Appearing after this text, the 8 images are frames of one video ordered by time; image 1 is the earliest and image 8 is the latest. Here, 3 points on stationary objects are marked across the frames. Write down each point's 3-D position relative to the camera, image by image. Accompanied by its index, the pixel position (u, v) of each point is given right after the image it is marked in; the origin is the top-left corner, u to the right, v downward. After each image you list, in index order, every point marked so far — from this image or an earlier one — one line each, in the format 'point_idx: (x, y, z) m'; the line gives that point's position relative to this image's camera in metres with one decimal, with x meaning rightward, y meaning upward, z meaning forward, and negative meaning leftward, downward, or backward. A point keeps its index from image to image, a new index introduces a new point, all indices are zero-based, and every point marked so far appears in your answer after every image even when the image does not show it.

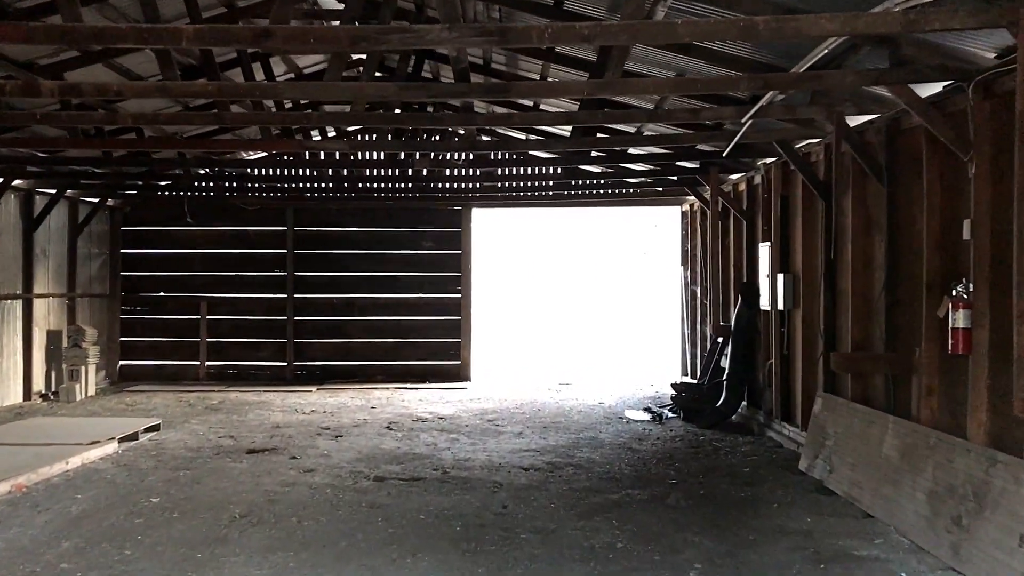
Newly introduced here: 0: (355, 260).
0: (-1.5, +0.3, +9.6) m
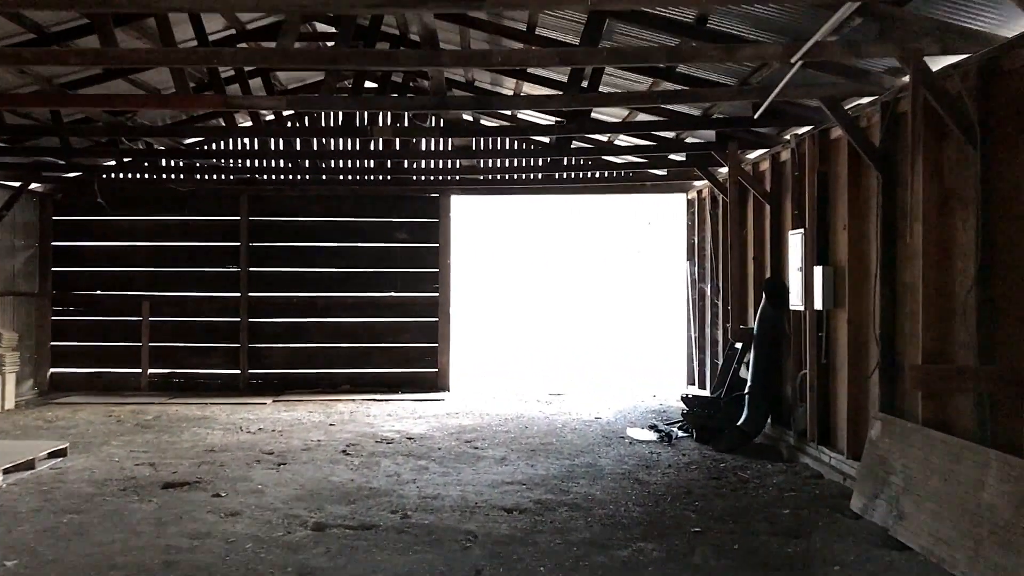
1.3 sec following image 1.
0: (-1.7, +0.3, +8.5) m
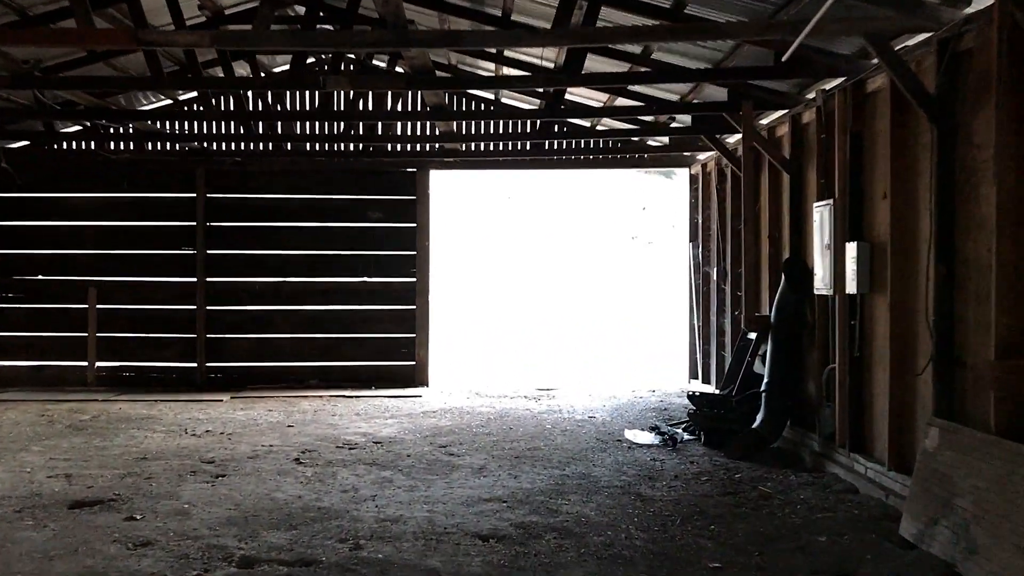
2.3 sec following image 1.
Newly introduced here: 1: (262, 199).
0: (-1.8, +0.4, +7.7) m
1: (-2.0, +0.7, +7.7) m
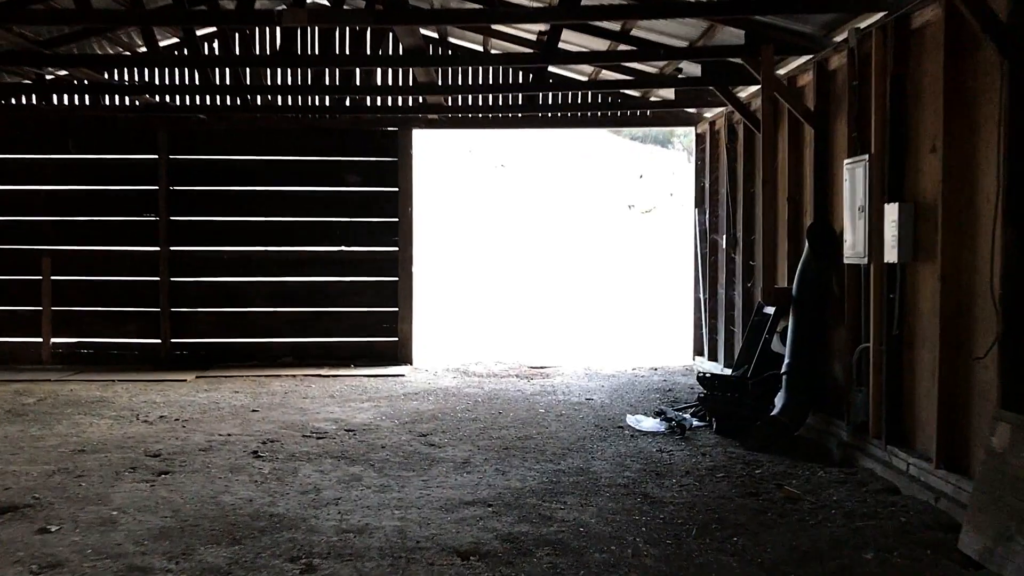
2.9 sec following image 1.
0: (-1.9, +0.6, +7.1) m
1: (-2.0, +0.9, +7.1) m
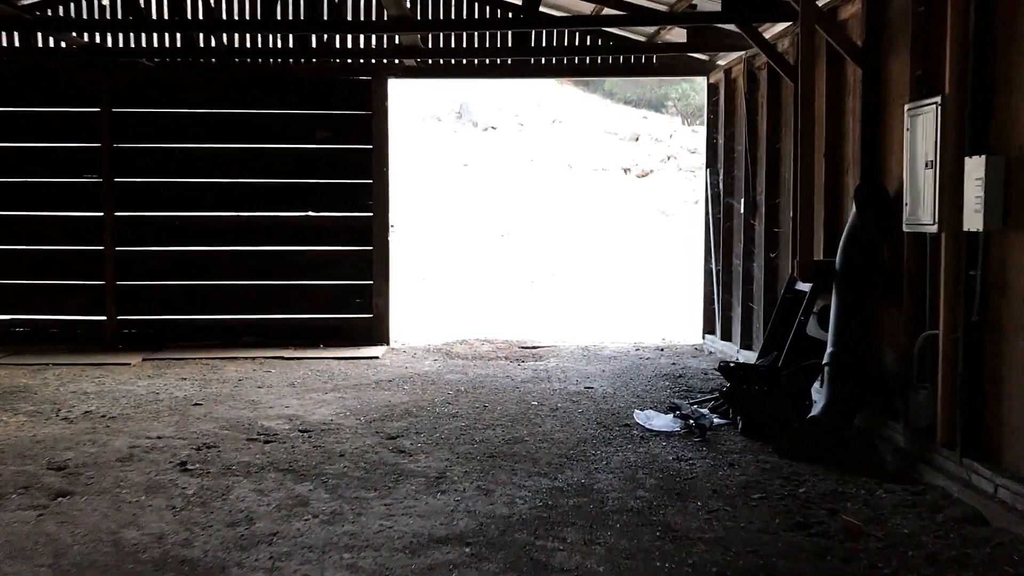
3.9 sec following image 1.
0: (-1.9, +0.8, +6.3) m
1: (-2.1, +1.1, +6.3) m
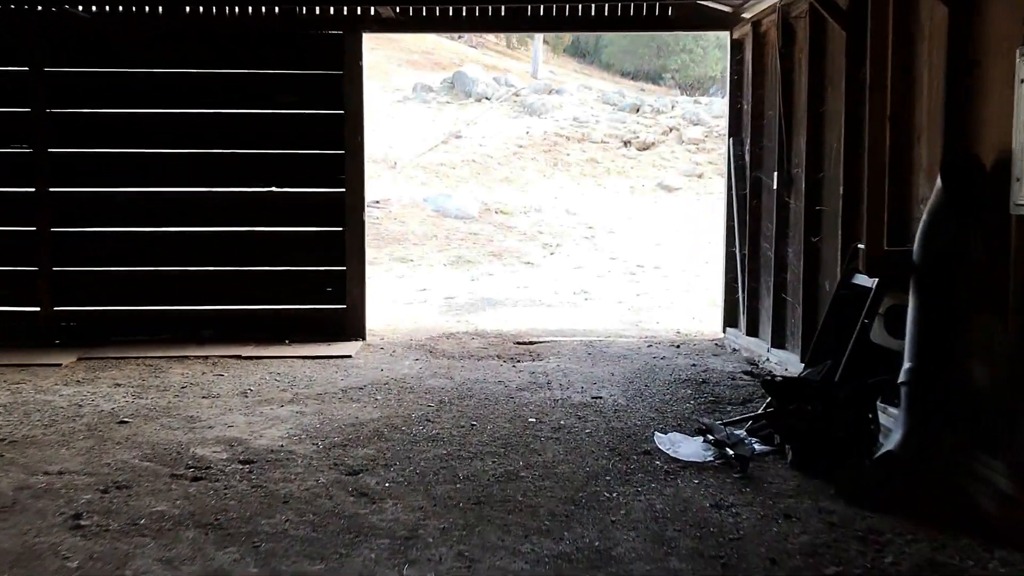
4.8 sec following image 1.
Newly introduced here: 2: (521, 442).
0: (-2.0, +0.9, +5.5) m
1: (-2.1, +1.2, +5.5) m
2: (0.0, -0.5, +3.4) m
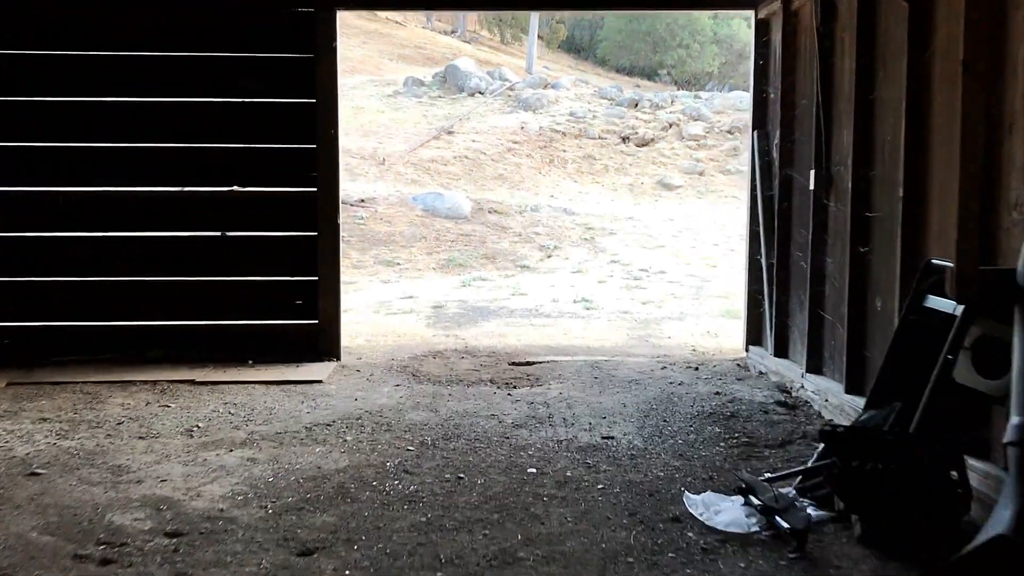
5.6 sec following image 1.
0: (-2.0, +0.8, +4.8) m
1: (-2.2, +1.1, +4.8) m
2: (0.0, -0.6, +2.7) m
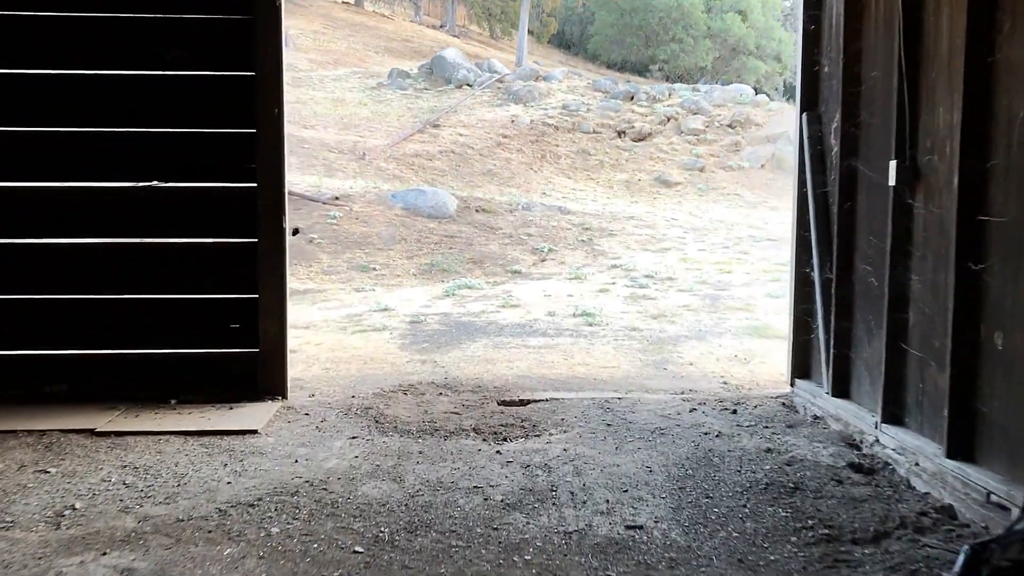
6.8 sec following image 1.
0: (-2.0, +0.8, +3.8) m
1: (-2.2, +1.0, +3.8) m
2: (0.0, -0.7, +1.8) m
